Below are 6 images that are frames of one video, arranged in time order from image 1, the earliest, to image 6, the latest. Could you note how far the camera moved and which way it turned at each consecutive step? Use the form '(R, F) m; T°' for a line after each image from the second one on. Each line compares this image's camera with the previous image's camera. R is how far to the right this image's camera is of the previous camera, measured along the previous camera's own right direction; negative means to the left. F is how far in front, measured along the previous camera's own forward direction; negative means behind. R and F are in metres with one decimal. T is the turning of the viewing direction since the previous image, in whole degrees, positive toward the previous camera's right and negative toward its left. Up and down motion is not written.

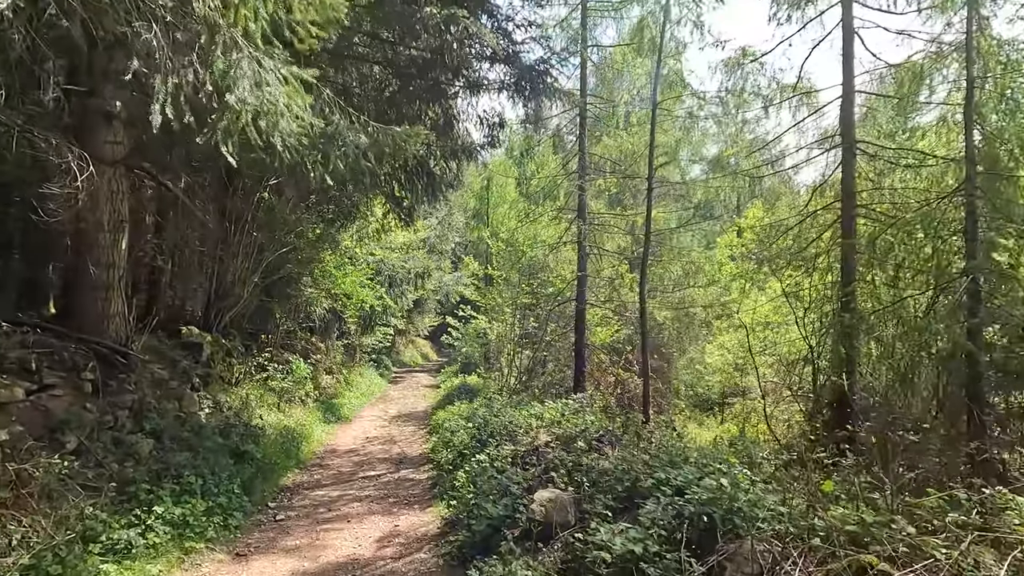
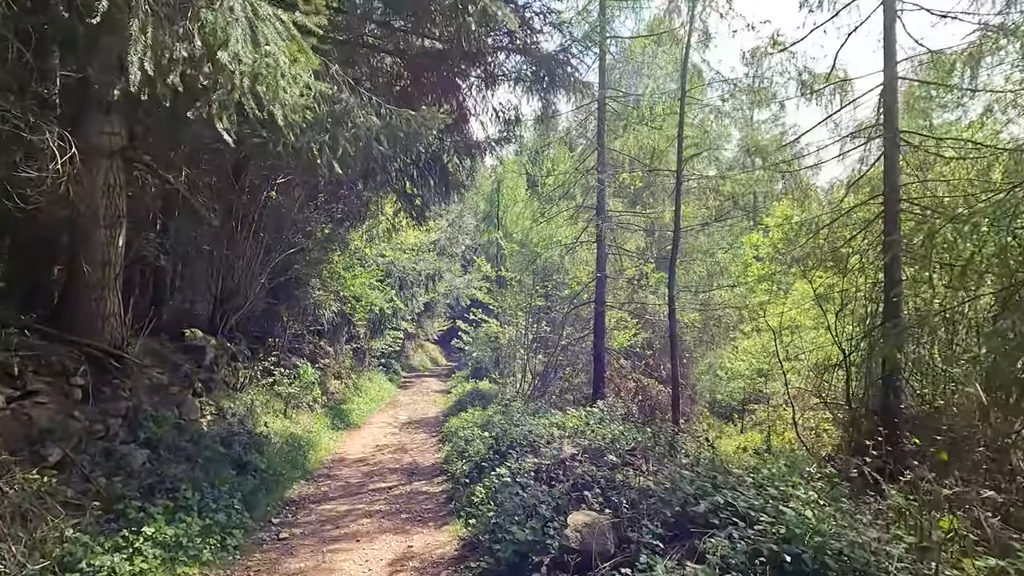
(-0.2, +0.5) m; -1°
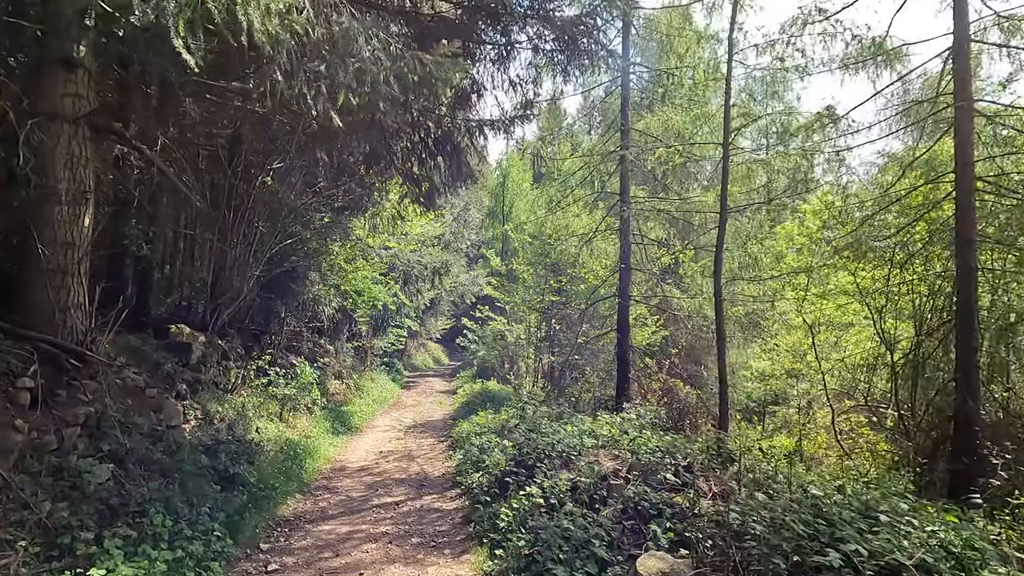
(-0.3, +0.9) m; 0°
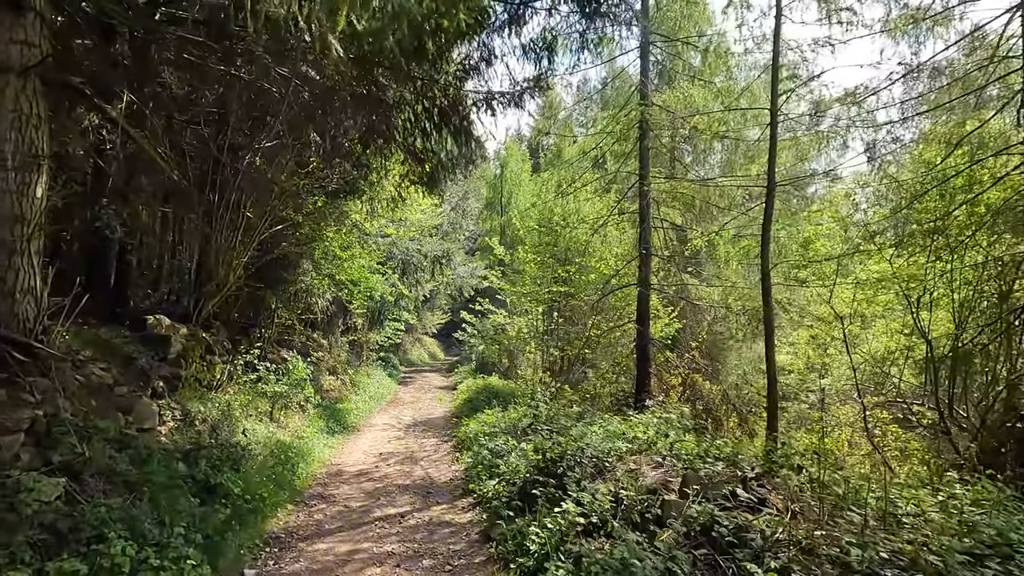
(-0.3, +0.7) m; +1°
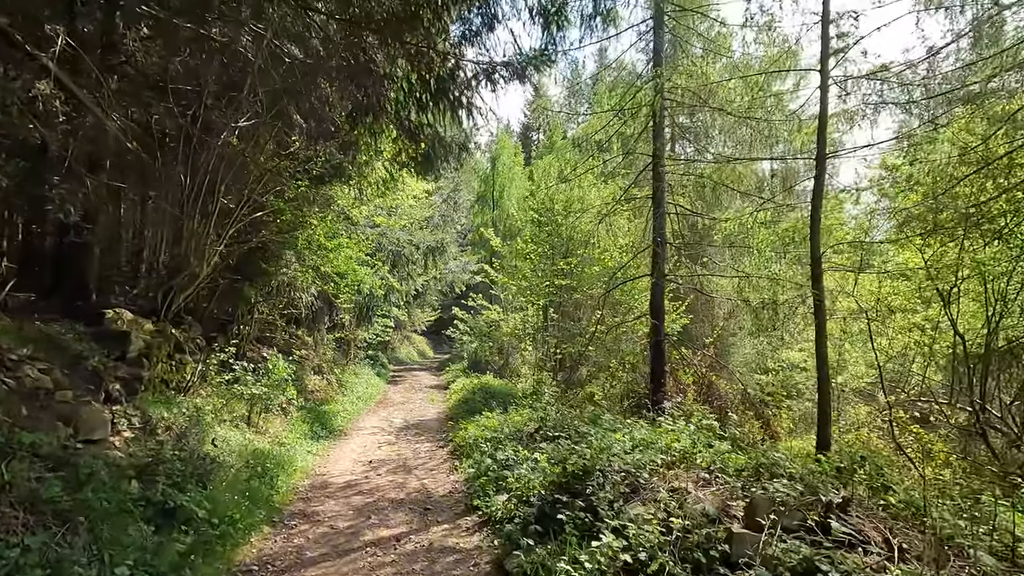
(-0.2, +0.8) m; +1°
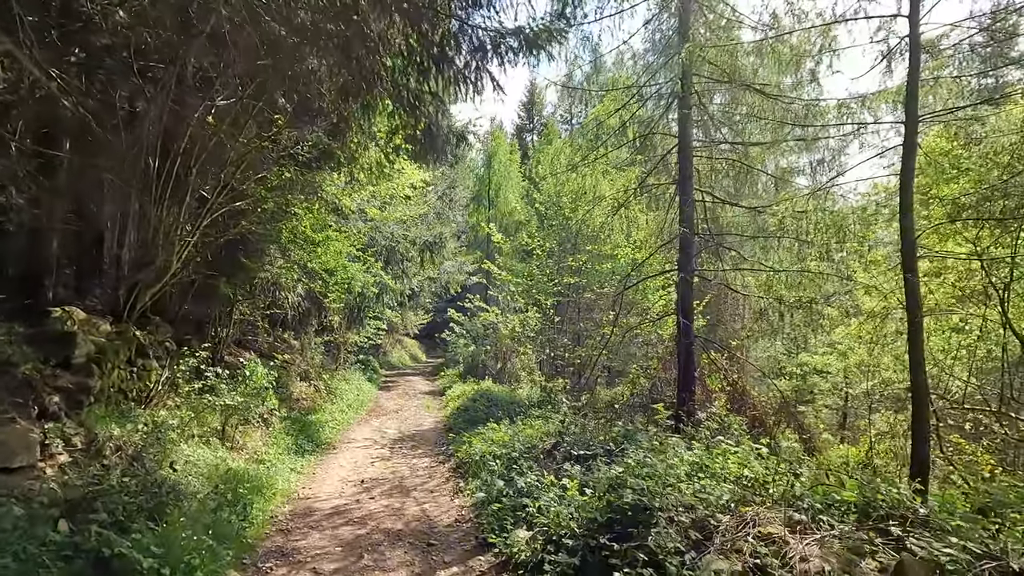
(-0.3, +0.9) m; +1°
